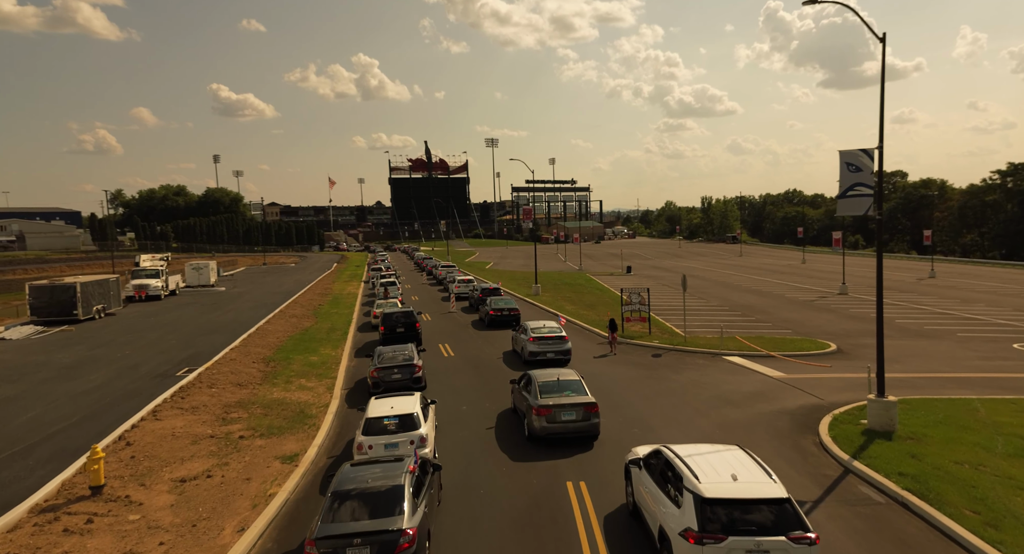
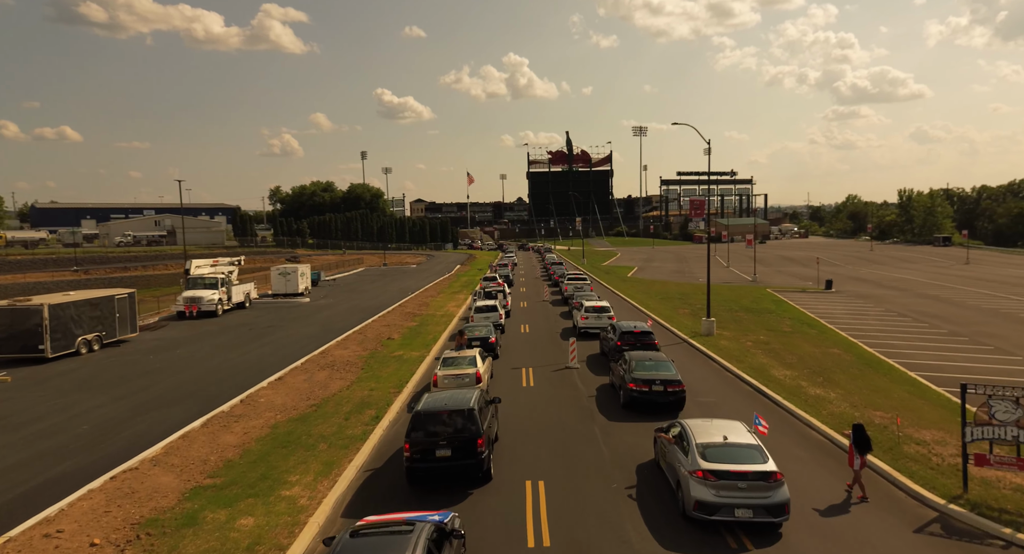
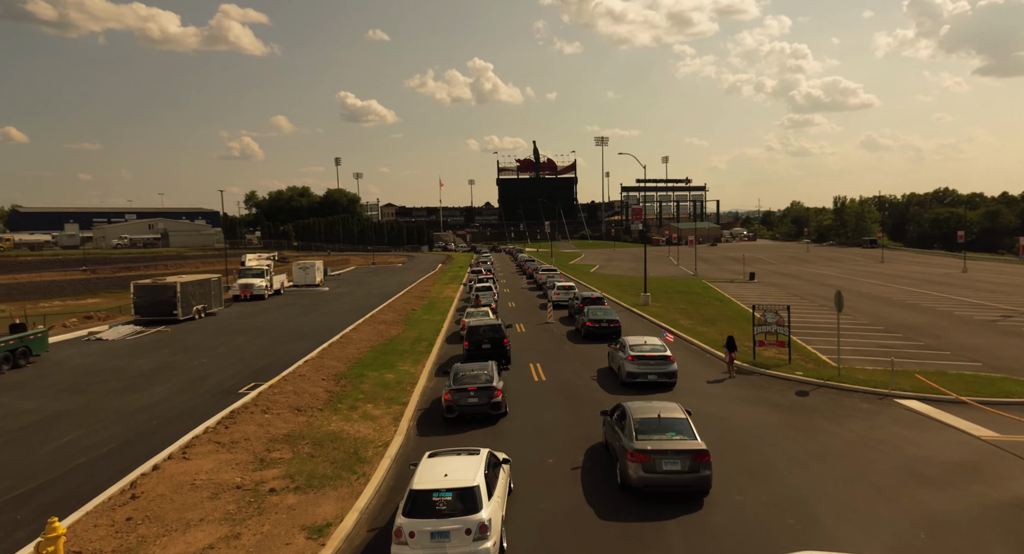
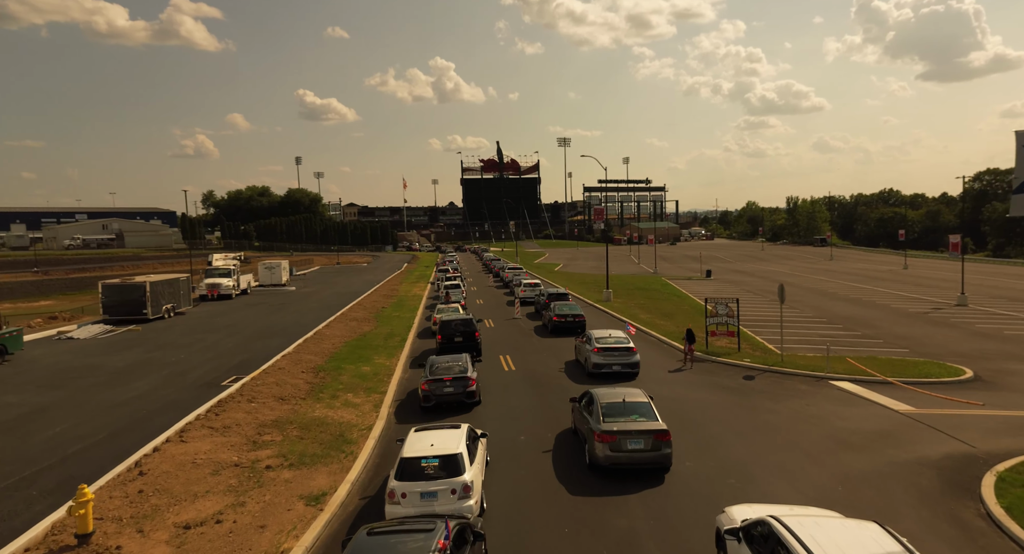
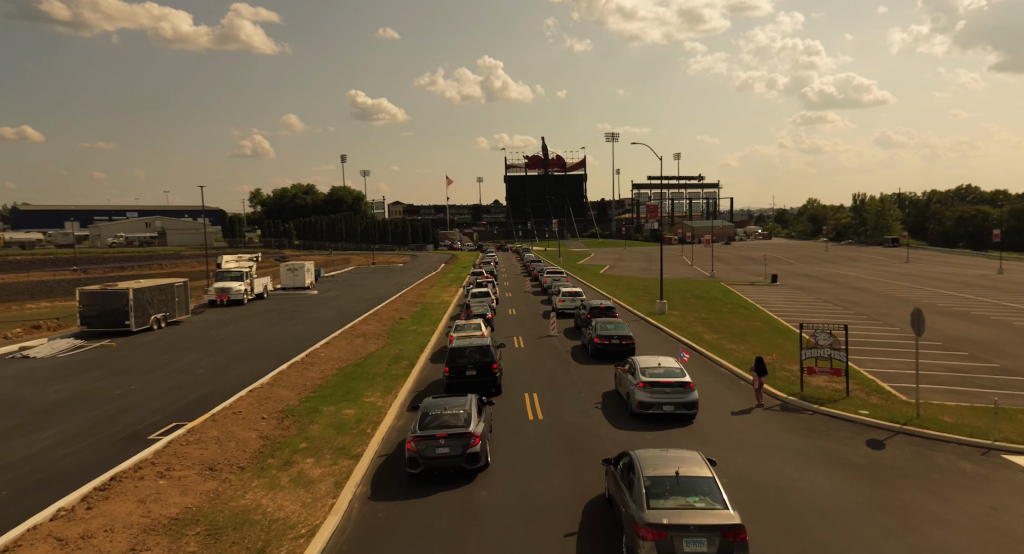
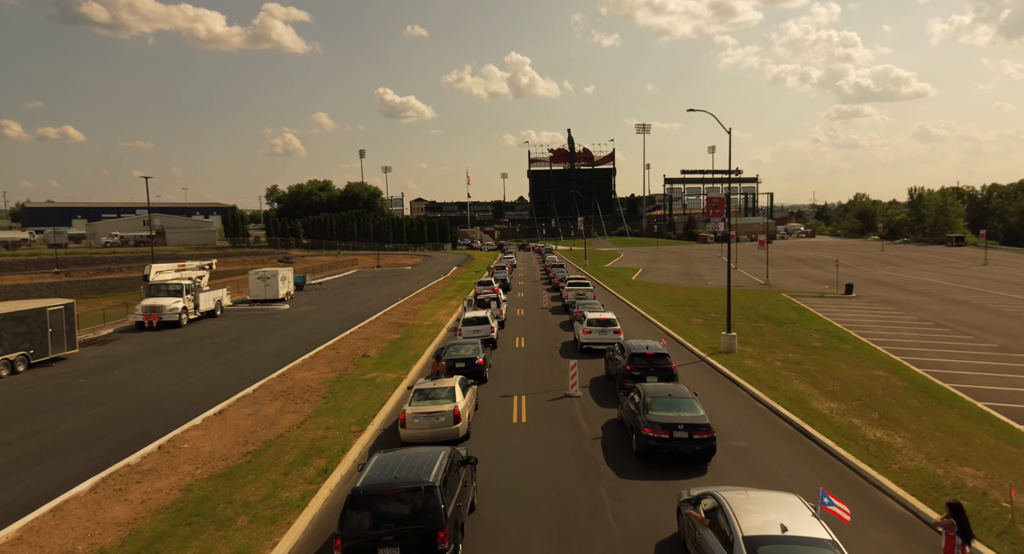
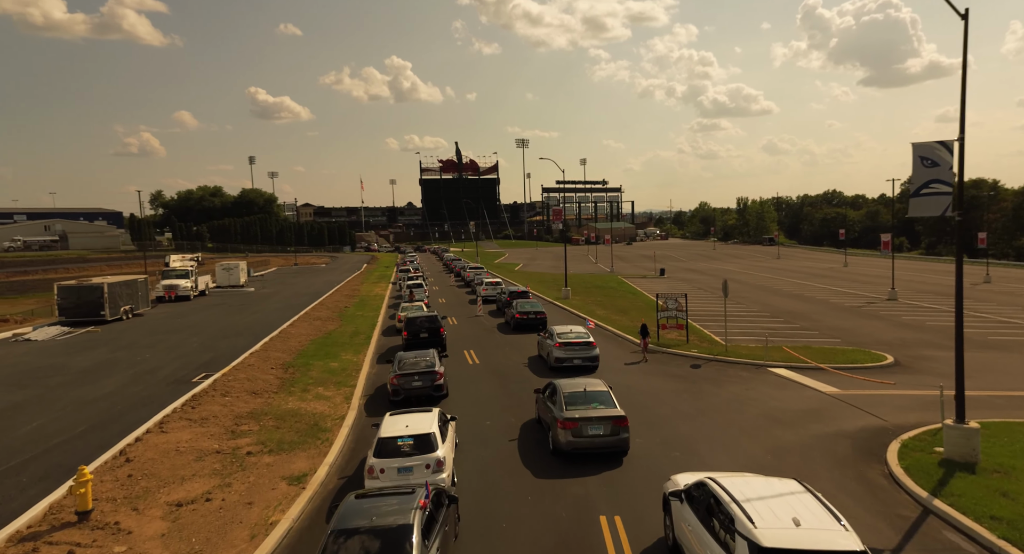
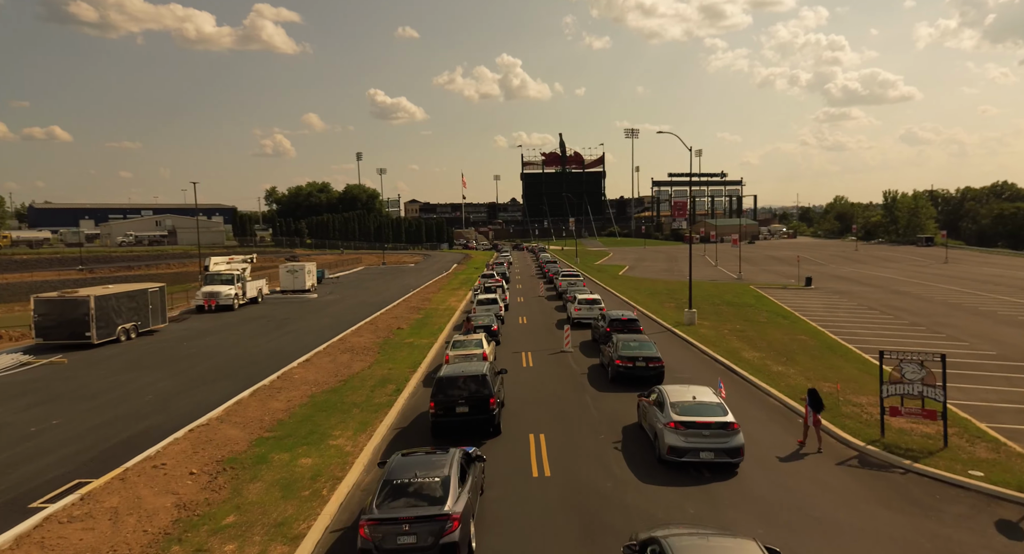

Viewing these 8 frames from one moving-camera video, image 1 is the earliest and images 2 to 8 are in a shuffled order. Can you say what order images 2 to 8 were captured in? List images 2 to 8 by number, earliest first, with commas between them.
7, 4, 3, 5, 8, 2, 6
